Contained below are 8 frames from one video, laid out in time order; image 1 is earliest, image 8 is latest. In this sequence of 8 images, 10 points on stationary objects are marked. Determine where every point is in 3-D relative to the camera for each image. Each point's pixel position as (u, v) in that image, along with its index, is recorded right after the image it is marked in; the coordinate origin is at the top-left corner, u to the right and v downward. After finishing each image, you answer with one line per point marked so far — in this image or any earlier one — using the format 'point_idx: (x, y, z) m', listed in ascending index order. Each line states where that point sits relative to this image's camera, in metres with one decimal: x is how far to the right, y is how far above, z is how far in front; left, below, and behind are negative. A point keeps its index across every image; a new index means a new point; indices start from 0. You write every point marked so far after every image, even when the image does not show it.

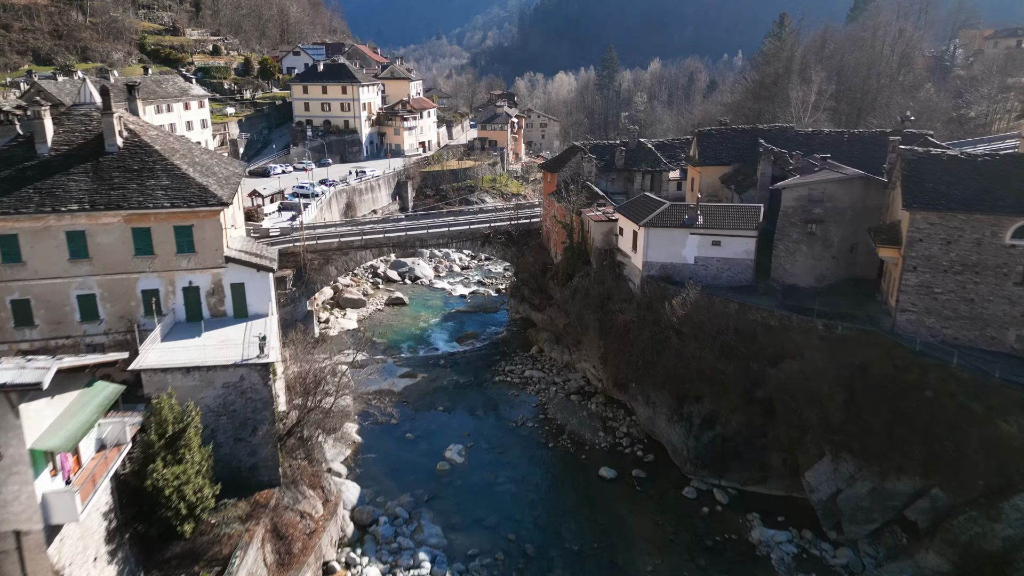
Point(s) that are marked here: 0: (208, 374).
0: (-18.3, -5.2, +19.3) m
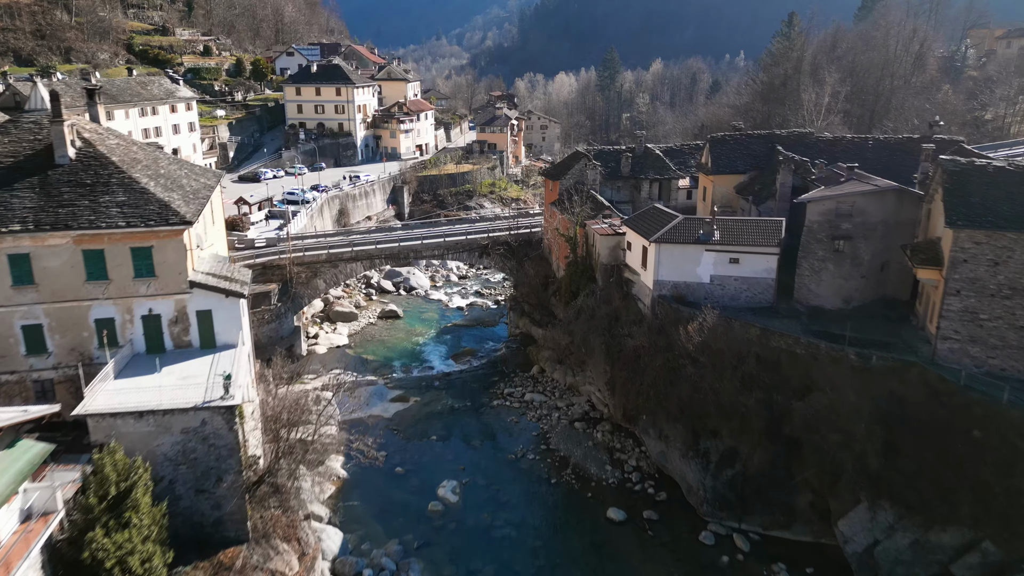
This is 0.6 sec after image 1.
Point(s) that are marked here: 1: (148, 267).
0: (-18.4, -6.9, +16.9) m
1: (-22.0, +1.3, +19.4) m
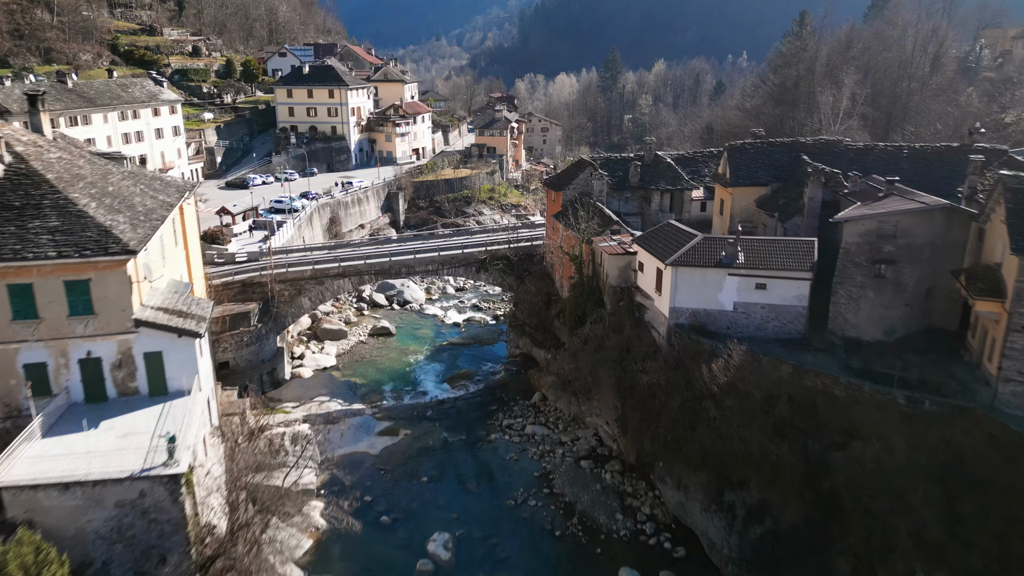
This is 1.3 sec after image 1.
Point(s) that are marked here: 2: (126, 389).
0: (-18.5, -9.0, +14.1) m
1: (-22.1, -0.8, +16.6) m
2: (-21.0, -5.5, +17.3) m
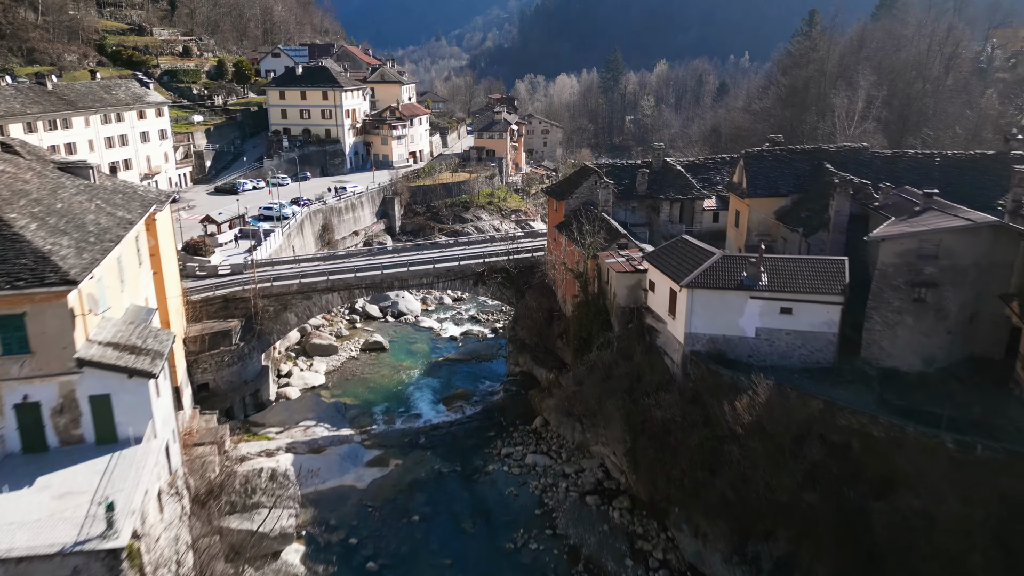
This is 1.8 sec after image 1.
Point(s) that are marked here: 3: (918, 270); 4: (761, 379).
0: (-18.5, -10.6, +12.0) m
1: (-22.1, -2.4, +14.4) m
2: (-21.0, -7.1, +15.2) m
3: (+24.8, +1.1, +19.5) m
4: (+15.0, -5.5, +19.2) m
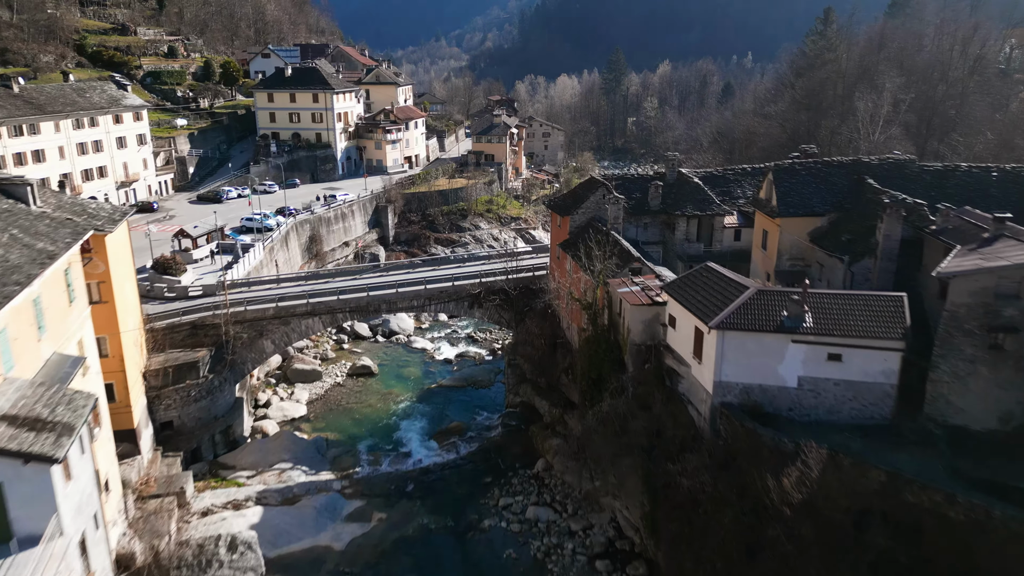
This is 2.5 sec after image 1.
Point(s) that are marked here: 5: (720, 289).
0: (-18.6, -12.9, +8.8) m
1: (-22.2, -4.7, +11.2) m
2: (-21.1, -9.4, +12.0) m
3: (+24.7, -1.2, +16.3) m
4: (+14.9, -7.8, +16.0) m
5: (+12.5, -0.1, +19.2) m
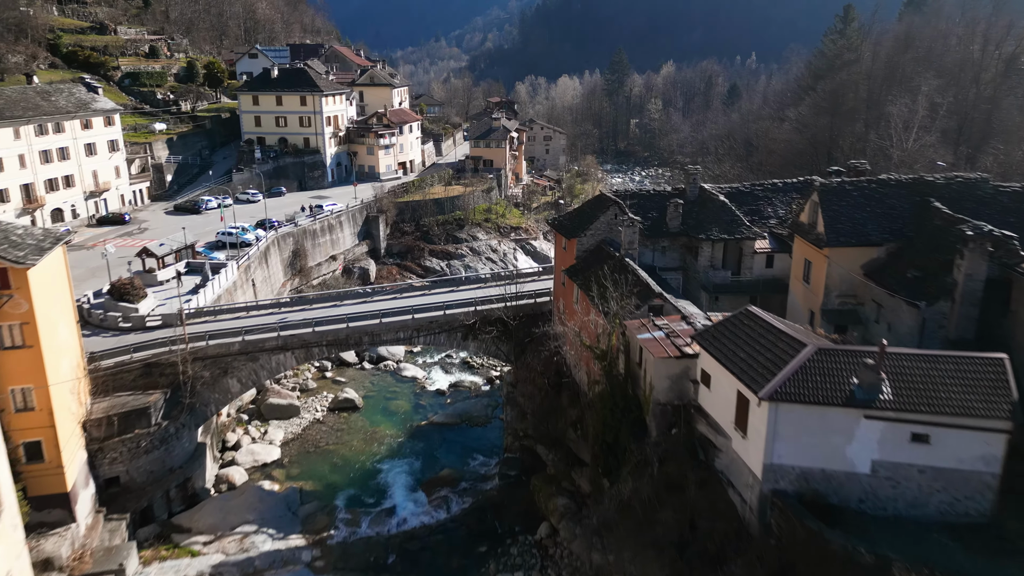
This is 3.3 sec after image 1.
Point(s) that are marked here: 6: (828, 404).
0: (-18.7, -15.5, +5.1) m
1: (-22.3, -7.3, +7.6) m
2: (-21.2, -12.0, +8.3) m
3: (+24.6, -3.9, +12.6) m
4: (+14.8, -10.4, +12.3) m
5: (+12.4, -2.8, +15.5) m
6: (+13.5, -4.9, +13.7) m
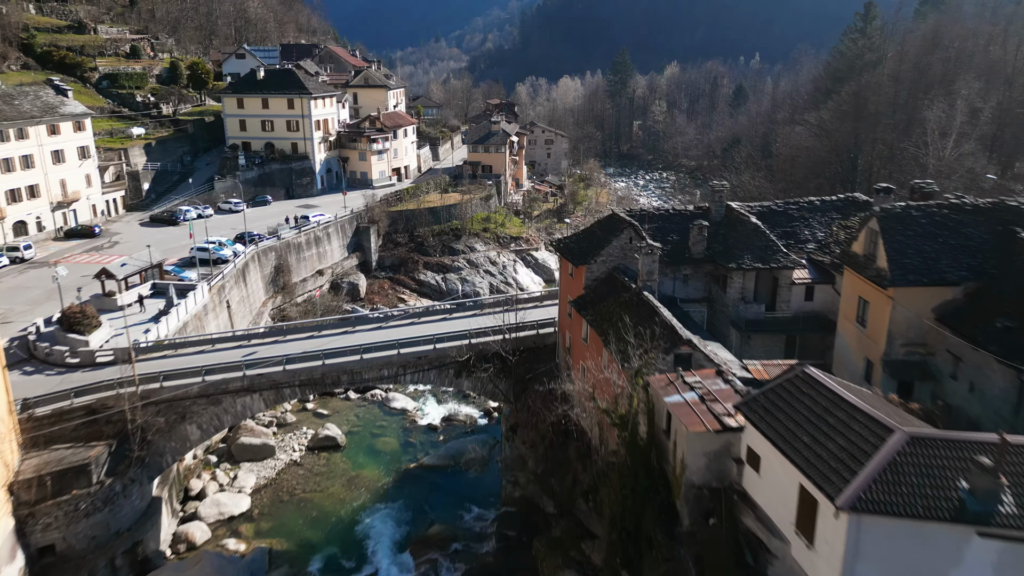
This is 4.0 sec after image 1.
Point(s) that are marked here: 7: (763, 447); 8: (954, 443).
0: (-18.8, -17.9, +1.7) m
1: (-22.4, -9.7, +4.2) m
2: (-21.3, -14.4, +4.9) m
3: (+24.5, -6.3, +9.1) m
4: (+14.7, -12.9, +8.9) m
5: (+12.3, -5.2, +12.1) m
6: (+13.4, -7.4, +10.3) m
7: (+10.3, -6.5, +13.1) m
8: (+15.2, -5.4, +11.0) m
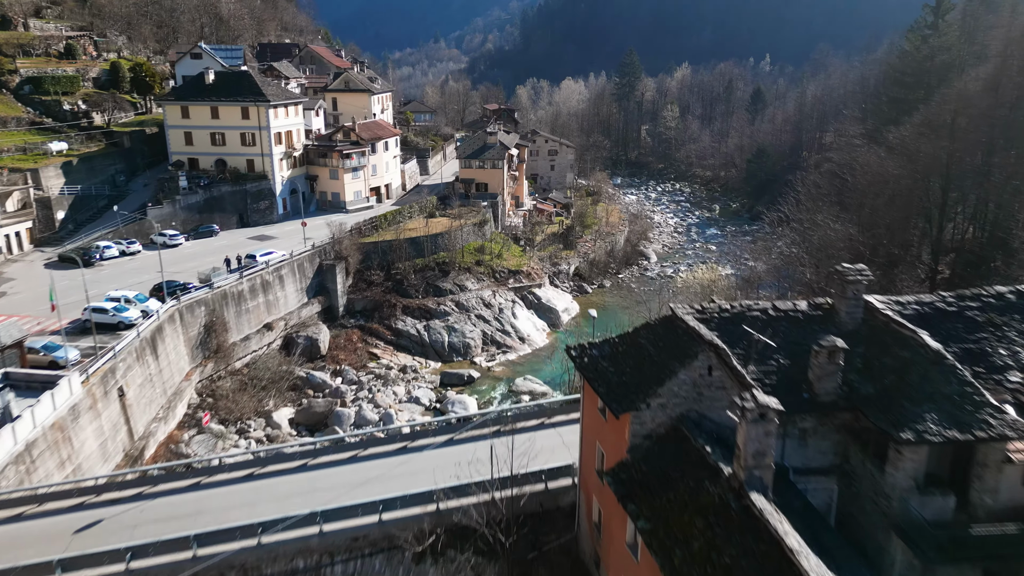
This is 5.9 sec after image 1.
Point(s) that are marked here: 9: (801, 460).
0: (-19.2, -24.5, -7.8) m
1: (-22.8, -16.3, -5.2) m
2: (-21.7, -21.0, -4.5) m
3: (+24.2, -13.0, -0.3) m
4: (+14.4, -19.5, -0.6) m
5: (+12.0, -11.9, +2.7) m
6: (+13.1, -14.1, +0.8) m
7: (+9.9, -13.2, +3.6) m
8: (+14.8, -12.1, +1.5) m
9: (+11.9, -7.1, +12.9) m
